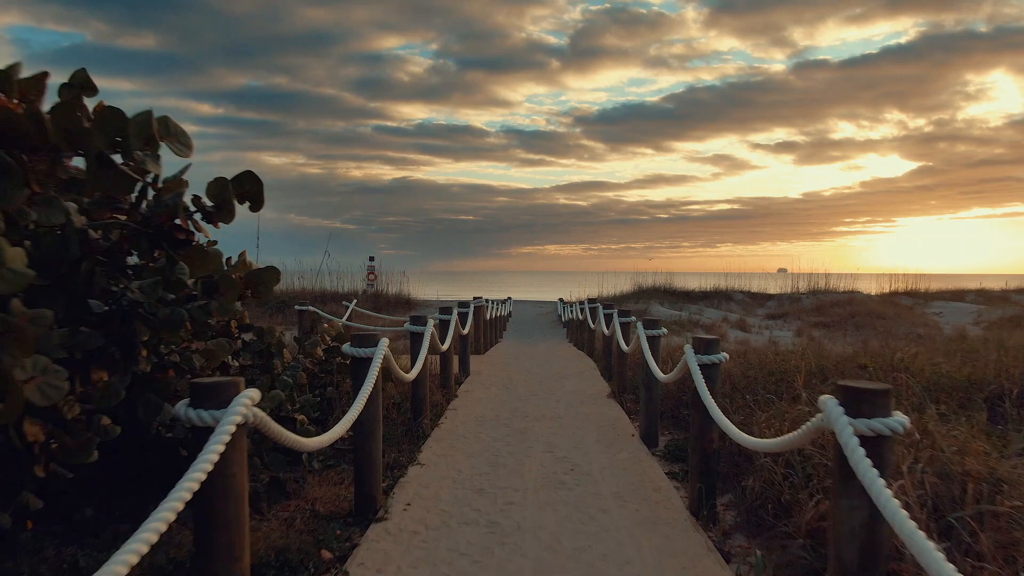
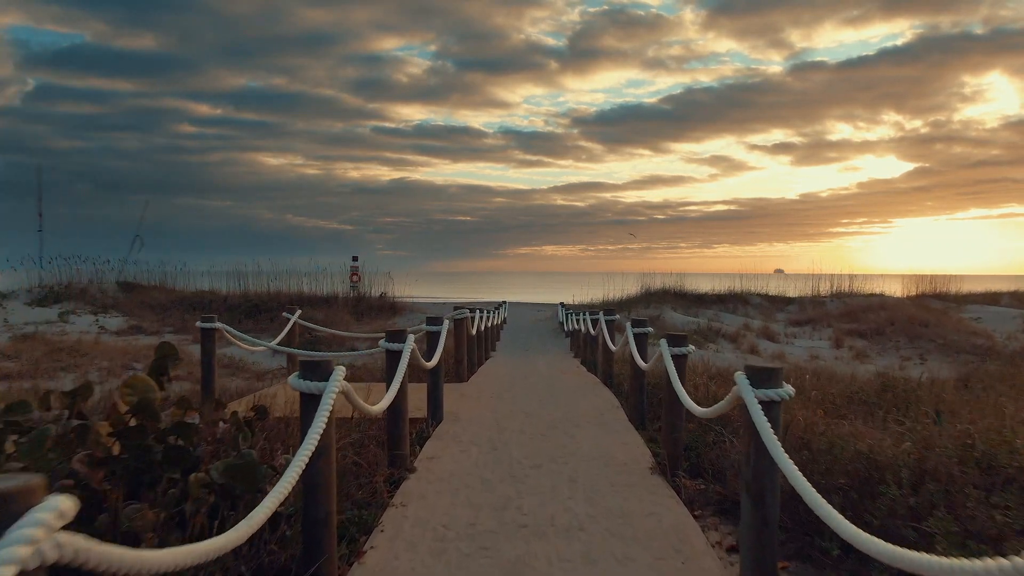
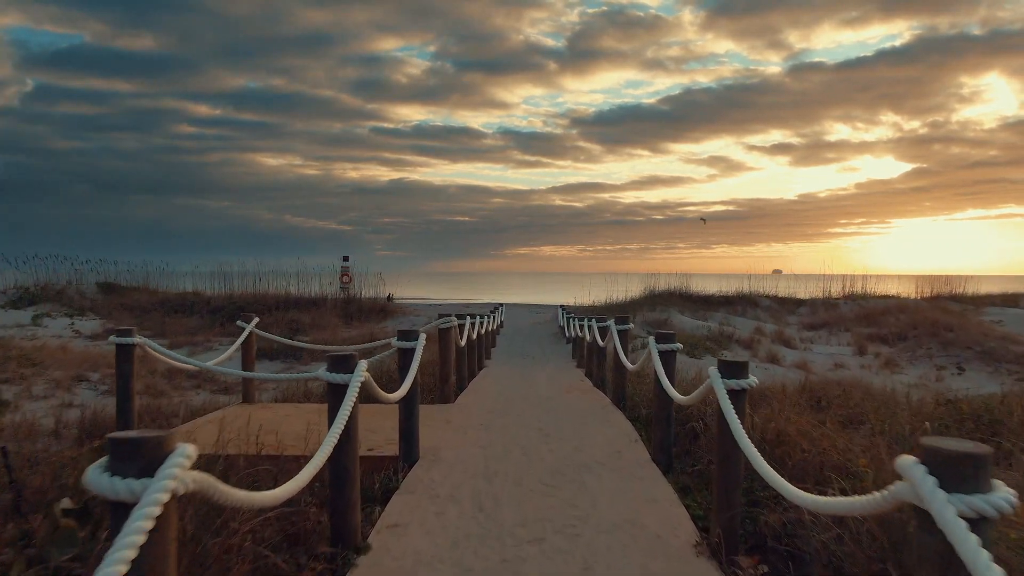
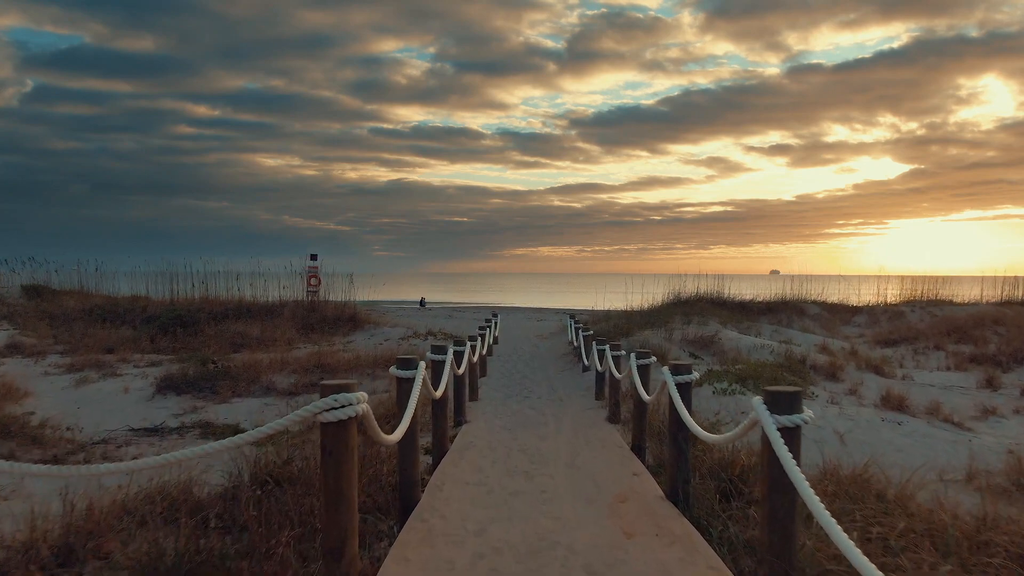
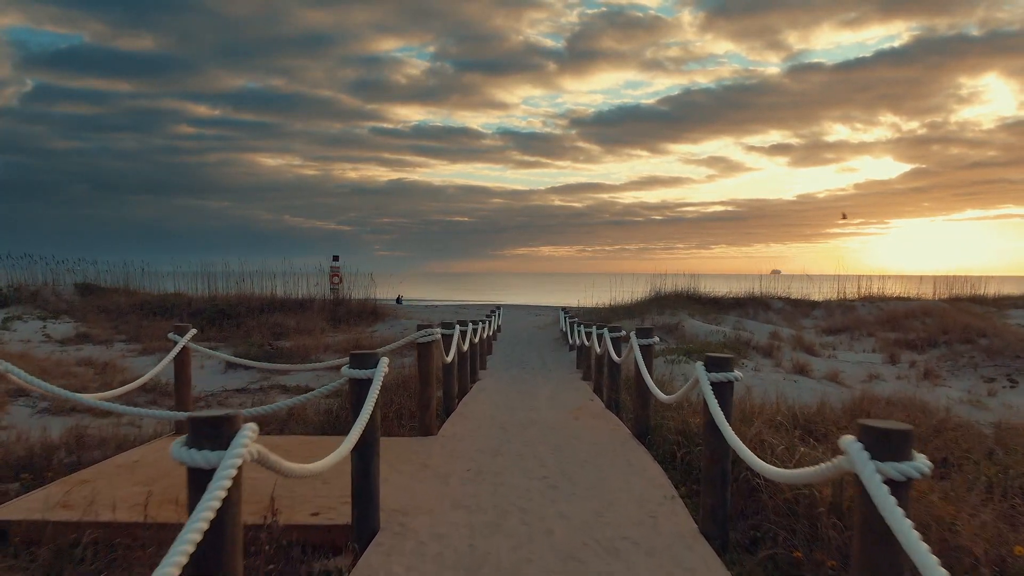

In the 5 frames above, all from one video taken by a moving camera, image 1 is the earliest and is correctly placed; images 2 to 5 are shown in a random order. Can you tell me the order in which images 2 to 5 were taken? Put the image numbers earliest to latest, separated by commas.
2, 3, 5, 4
